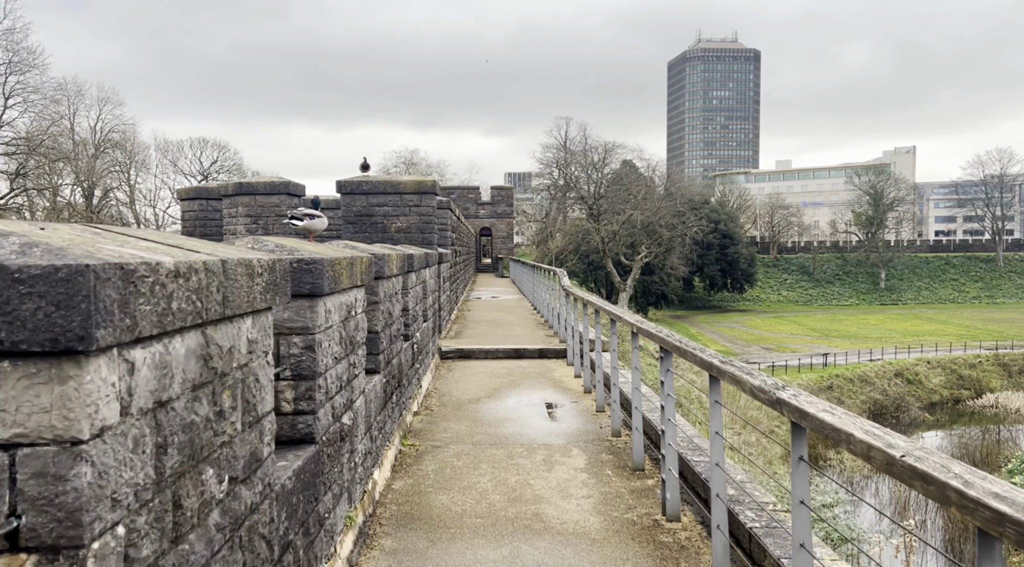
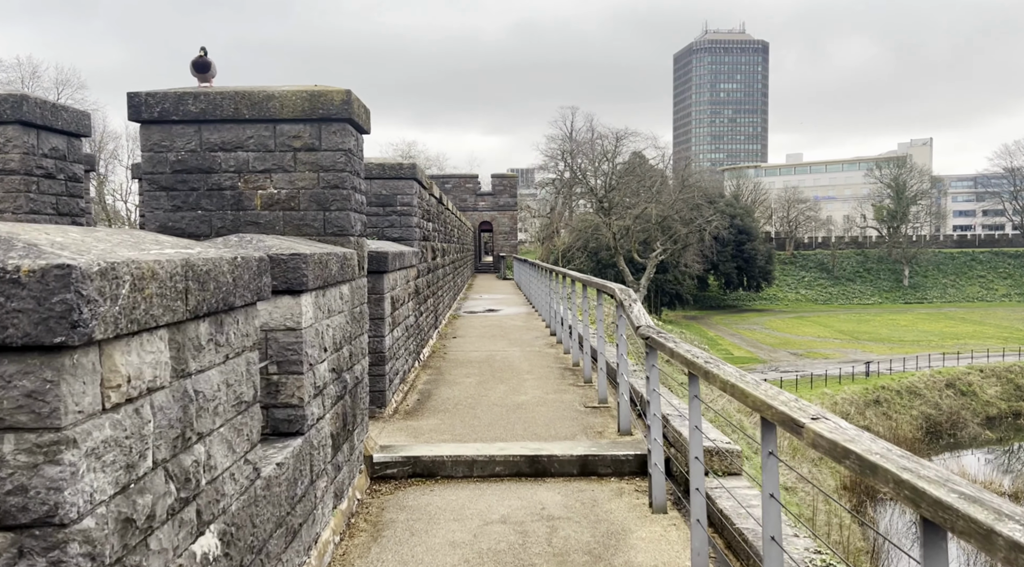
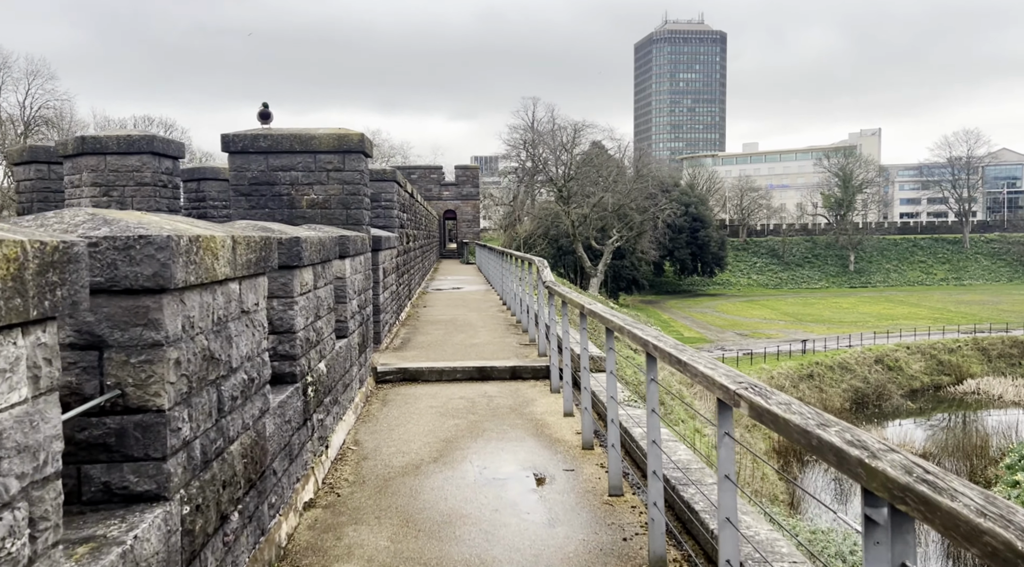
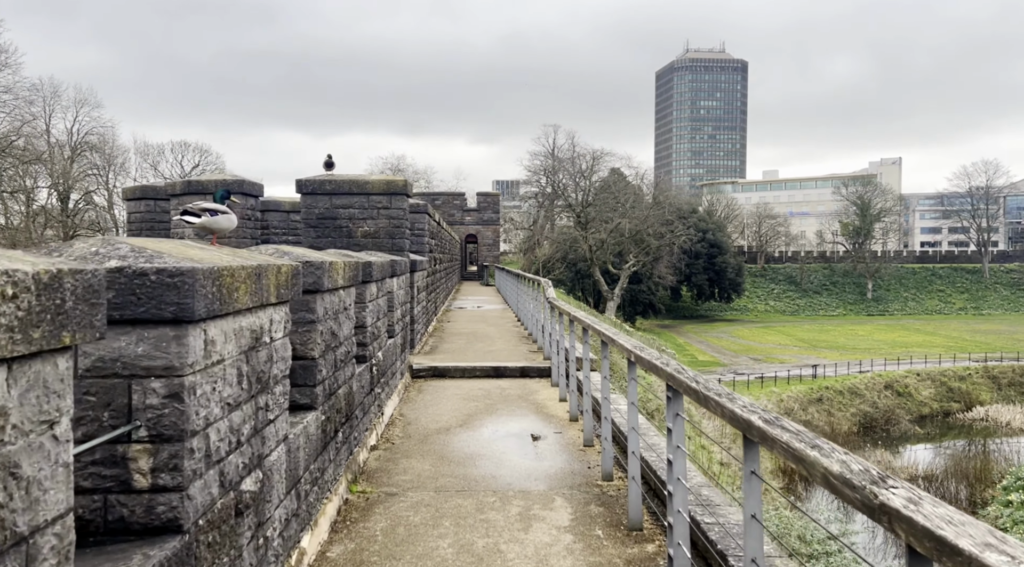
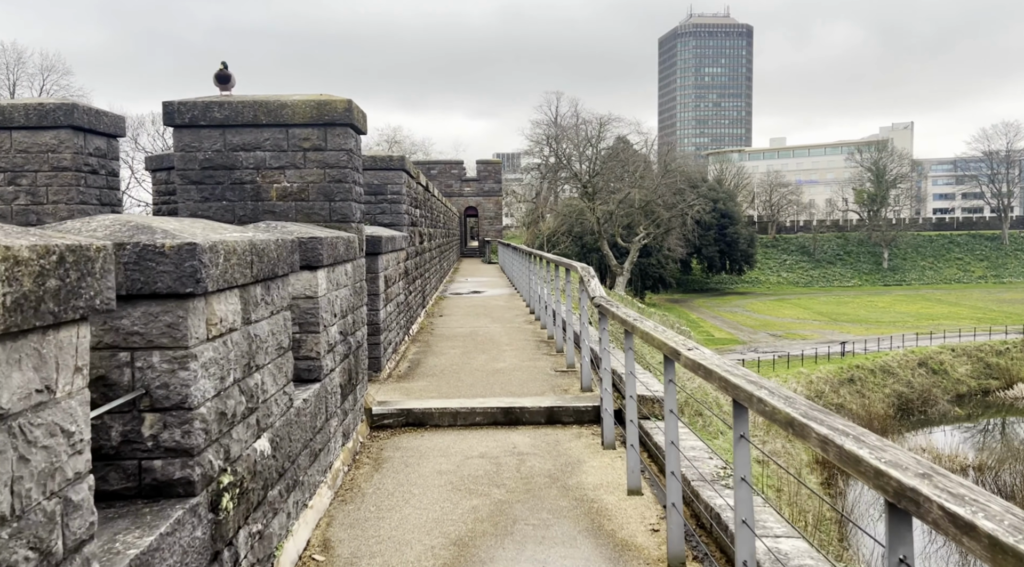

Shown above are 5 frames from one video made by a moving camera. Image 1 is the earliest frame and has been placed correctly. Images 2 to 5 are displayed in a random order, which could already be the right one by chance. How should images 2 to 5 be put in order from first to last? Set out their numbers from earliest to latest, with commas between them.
4, 3, 5, 2
